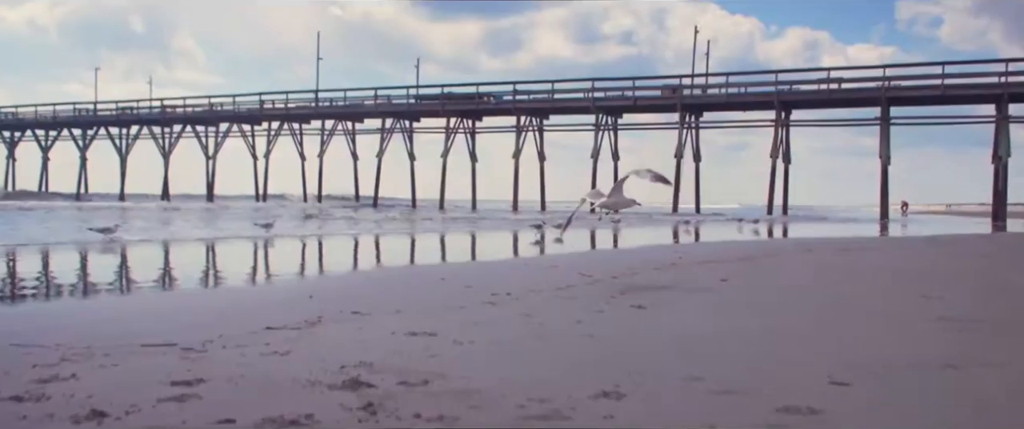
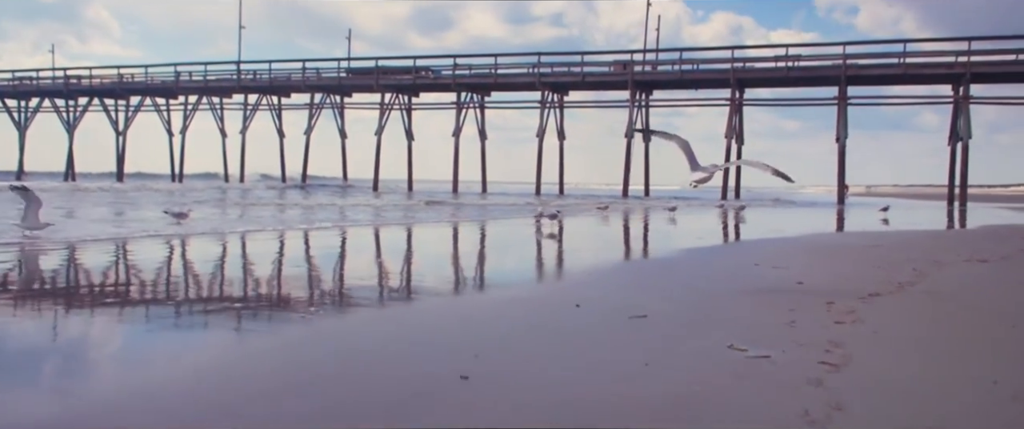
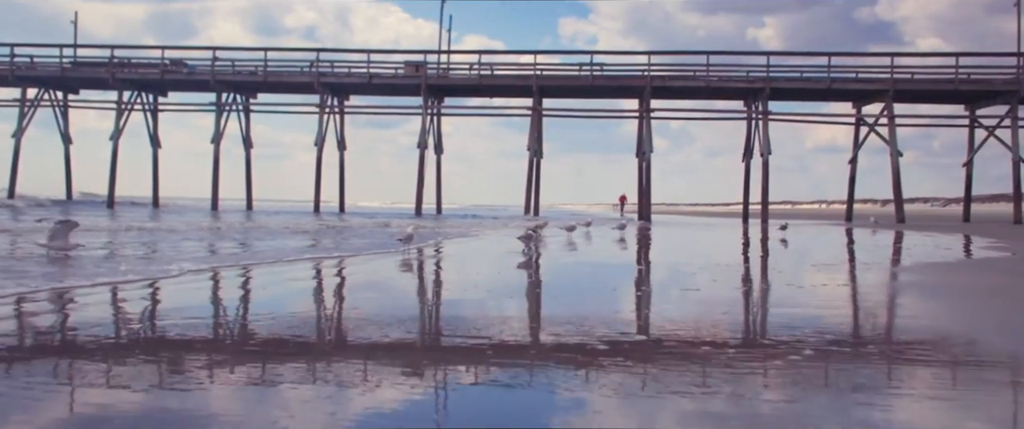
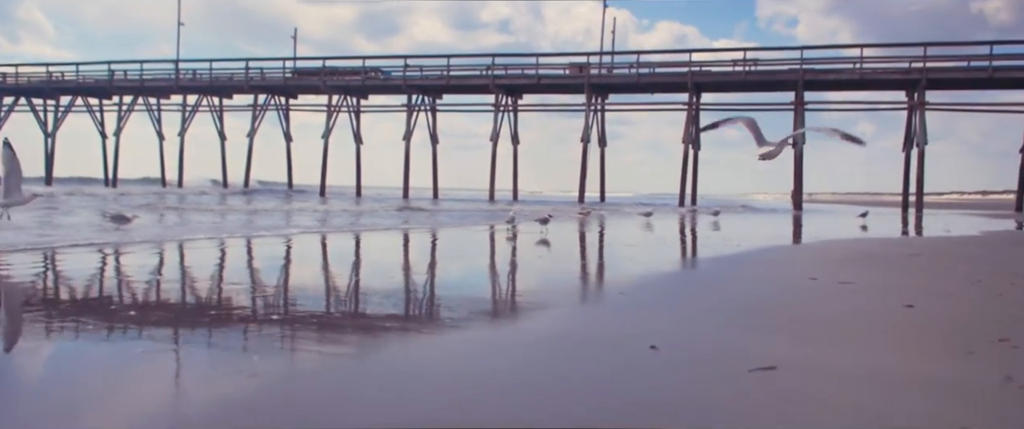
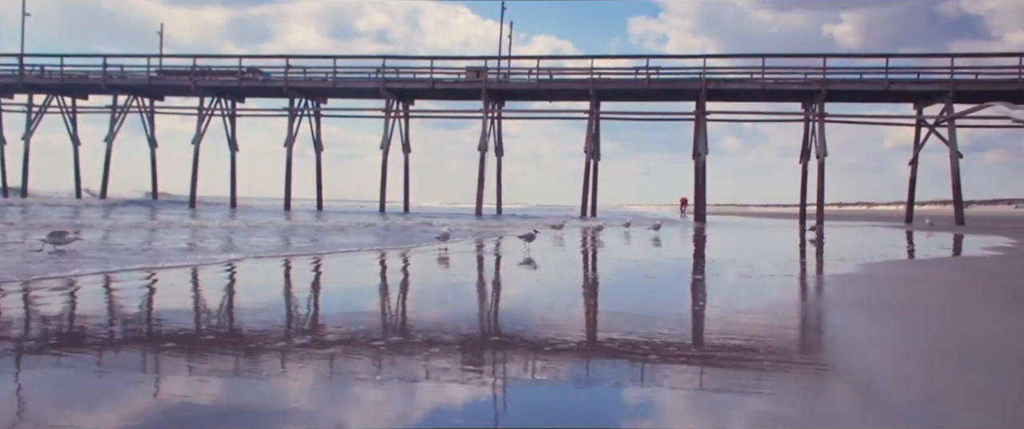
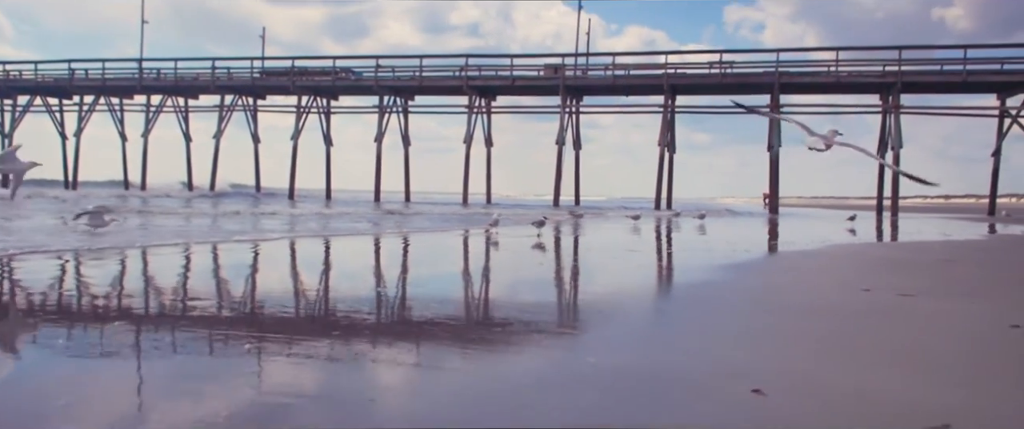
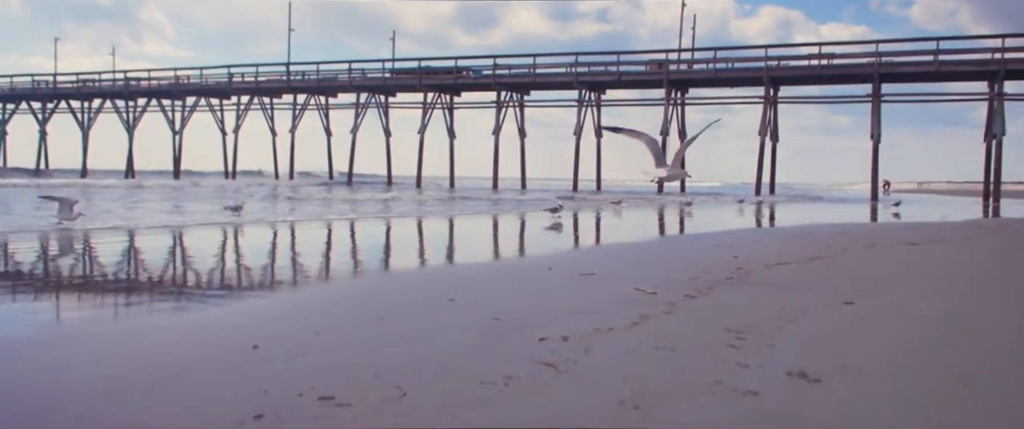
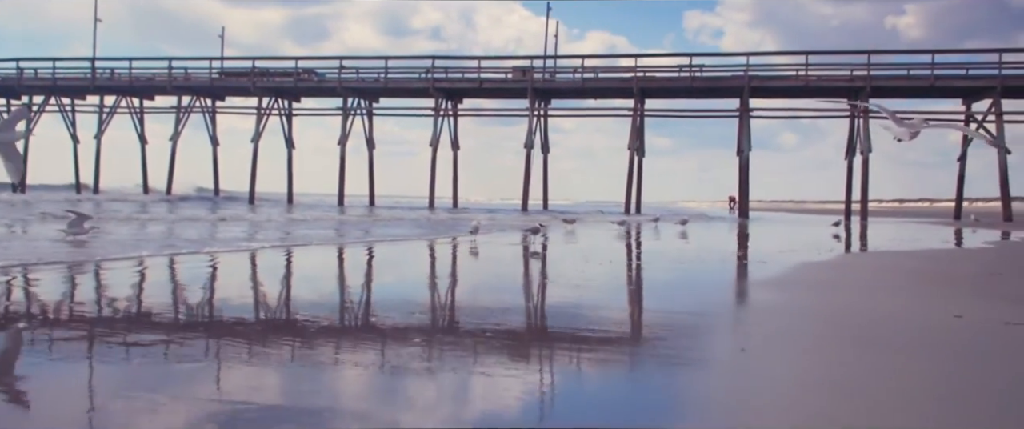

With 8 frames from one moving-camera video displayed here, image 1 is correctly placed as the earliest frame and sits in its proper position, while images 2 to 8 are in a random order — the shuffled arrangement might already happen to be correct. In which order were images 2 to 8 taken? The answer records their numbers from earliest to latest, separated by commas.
7, 2, 4, 6, 8, 5, 3
